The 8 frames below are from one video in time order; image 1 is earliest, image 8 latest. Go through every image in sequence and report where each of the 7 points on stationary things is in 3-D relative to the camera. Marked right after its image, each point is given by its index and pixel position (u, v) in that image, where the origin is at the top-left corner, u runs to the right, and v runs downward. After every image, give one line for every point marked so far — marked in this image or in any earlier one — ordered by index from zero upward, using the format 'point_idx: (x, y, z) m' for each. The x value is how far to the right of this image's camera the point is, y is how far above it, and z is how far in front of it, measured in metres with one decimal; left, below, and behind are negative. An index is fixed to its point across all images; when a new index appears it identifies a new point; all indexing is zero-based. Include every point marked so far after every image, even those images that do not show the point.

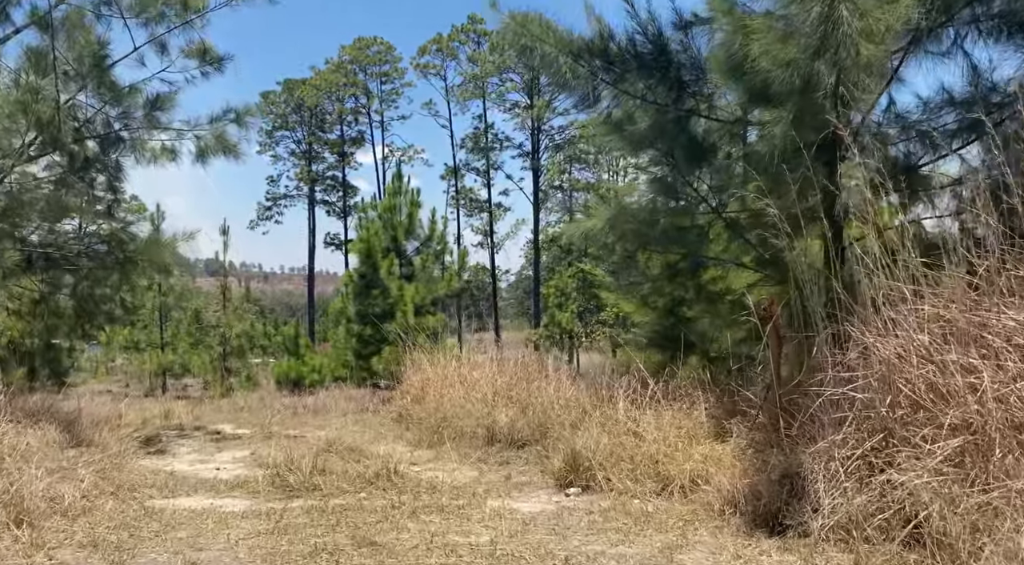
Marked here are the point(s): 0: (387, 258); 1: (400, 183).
0: (-2.2, +0.4, +14.8) m
1: (-2.1, +1.9, +15.3) m
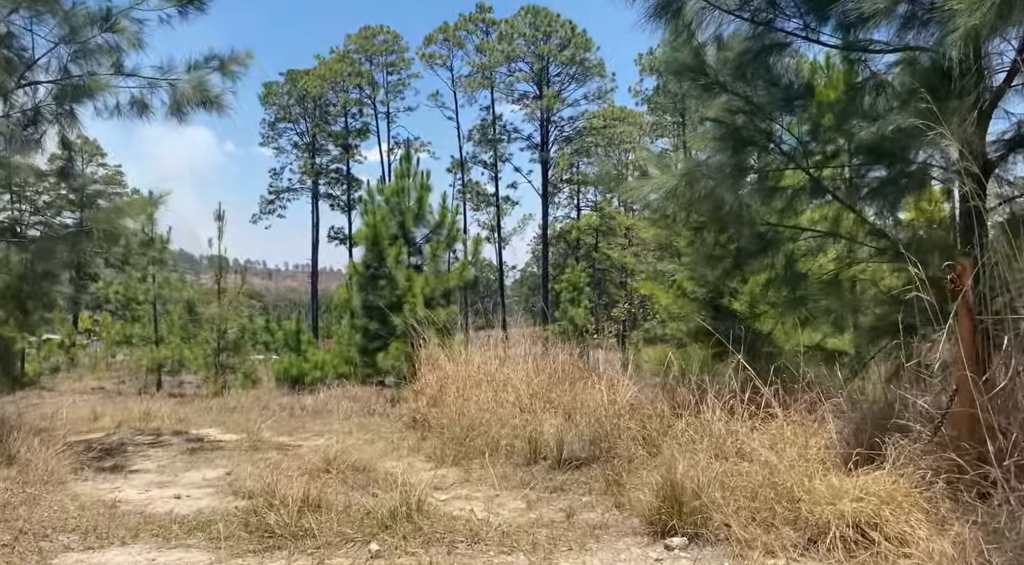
0: (-1.9, +0.6, +13.7) m
1: (-1.8, +2.0, +14.2) m
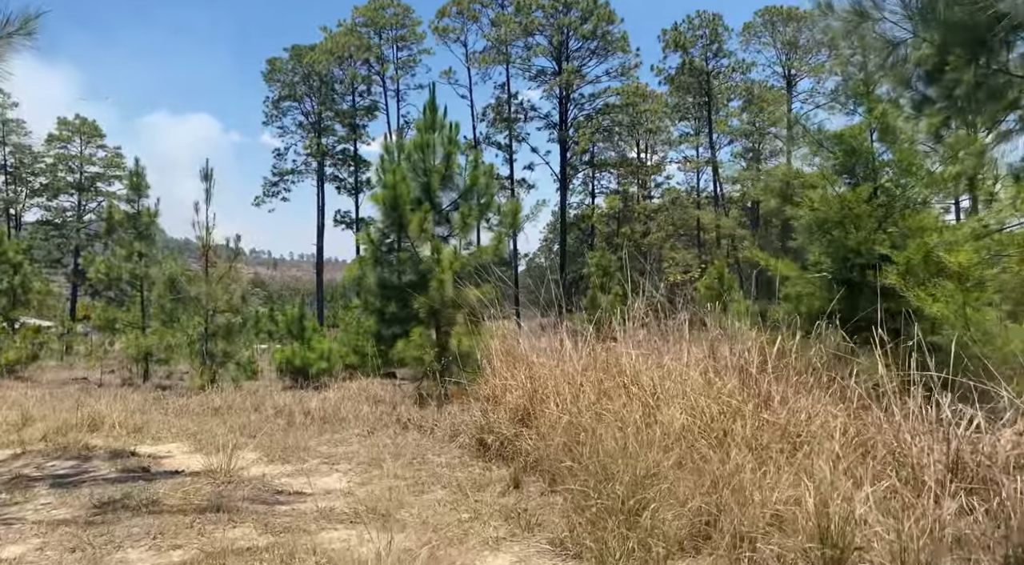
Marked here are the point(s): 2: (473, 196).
0: (-1.3, +1.0, +11.3) m
1: (-1.1, +2.4, +11.9) m
2: (-0.6, +1.2, +11.8) m
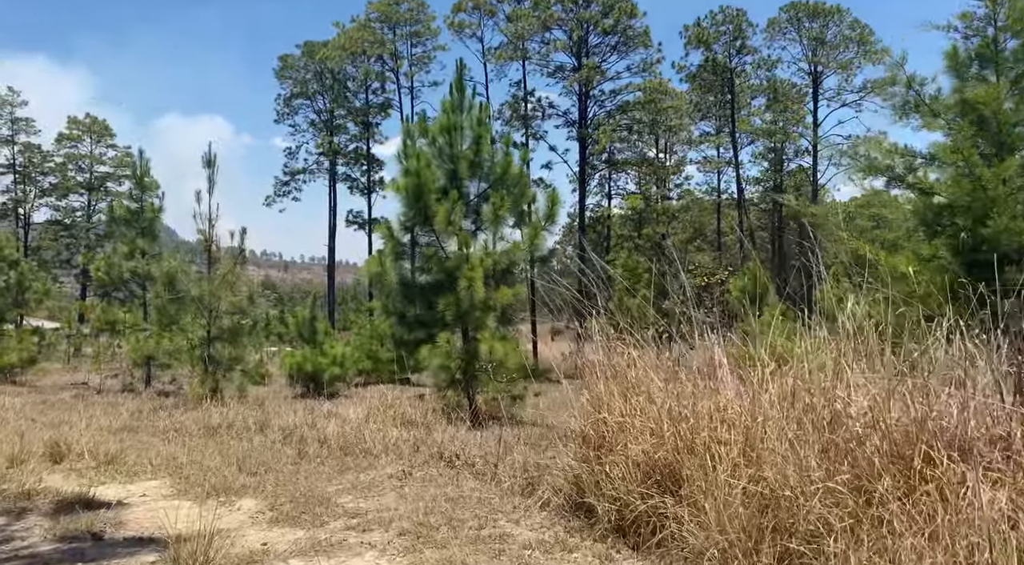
0: (-0.8, +1.0, +10.1) m
1: (-0.6, +2.4, +10.6) m
2: (-0.1, +1.3, +10.5) m
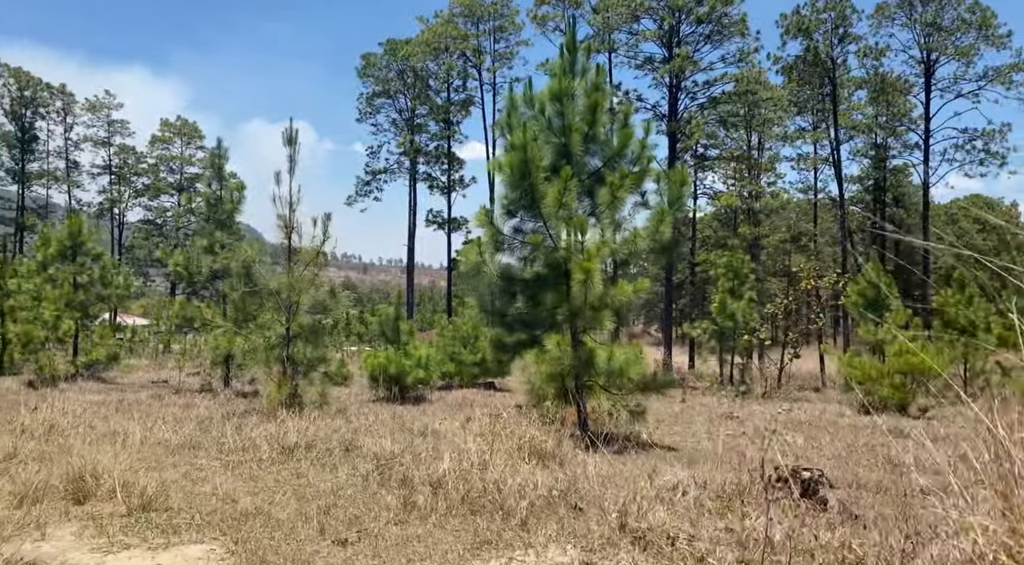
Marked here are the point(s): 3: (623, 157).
0: (+0.5, +1.1, +8.7) m
1: (+0.7, +2.5, +9.2) m
2: (+1.2, +1.3, +9.0) m
3: (+1.2, +1.4, +9.1) m
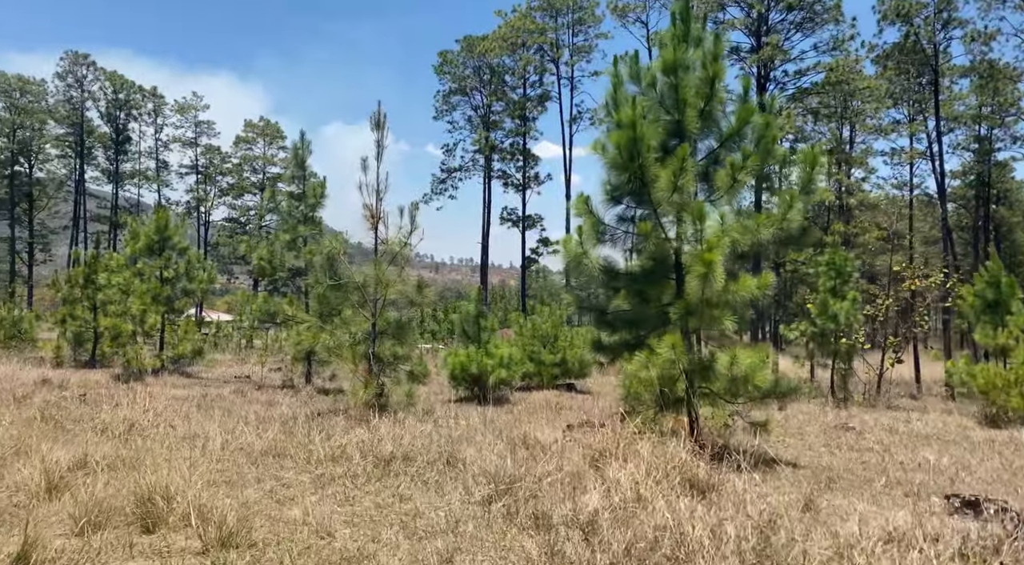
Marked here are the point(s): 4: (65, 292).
0: (+1.5, +1.1, +7.8) m
1: (+1.8, +2.5, +8.3) m
2: (+2.3, +1.4, +8.1) m
3: (+2.3, +1.4, +8.2) m
4: (-9.6, -0.2, +17.7) m
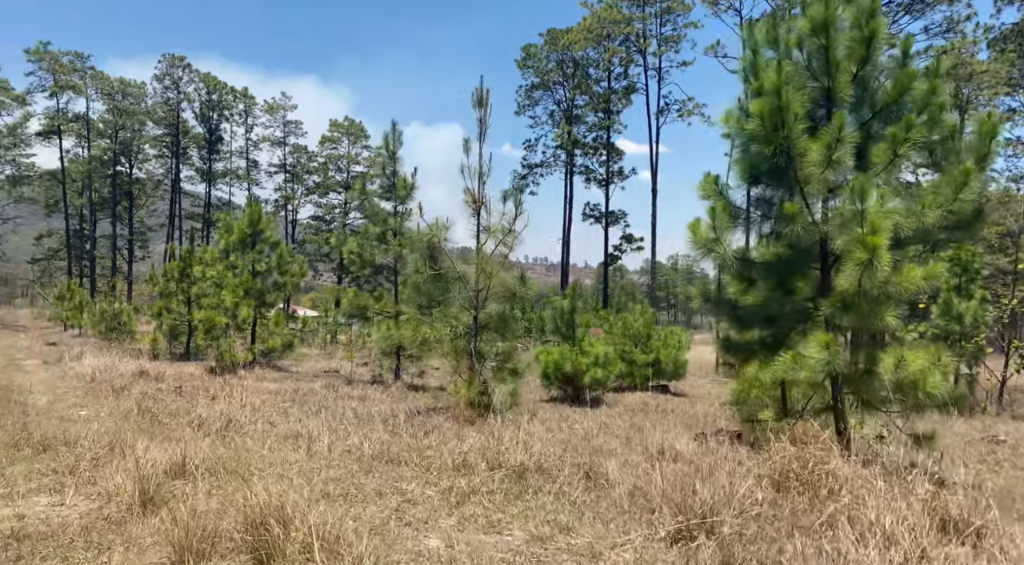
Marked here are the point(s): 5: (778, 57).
0: (+2.6, +1.2, +6.9) m
1: (+2.9, +2.6, +7.3) m
2: (+3.4, +1.4, +7.1) m
3: (+3.4, +1.5, +7.2) m
4: (-7.5, -0.1, +17.7) m
5: (+2.3, +2.0, +7.2) m
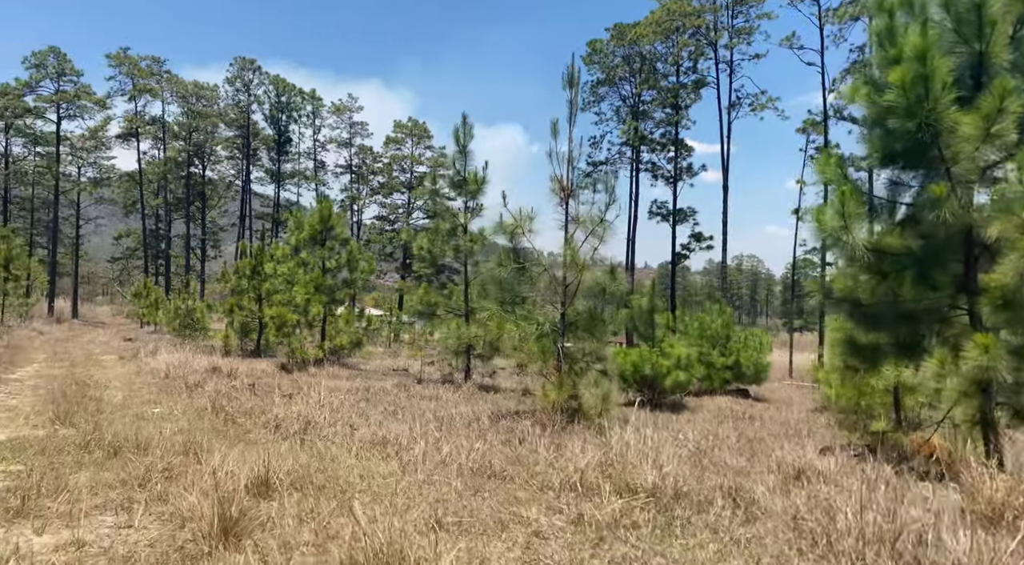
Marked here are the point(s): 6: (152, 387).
0: (+3.3, +1.2, +6.0) m
1: (+3.7, +2.7, +6.4) m
2: (+4.2, +1.5, +6.2) m
3: (+4.2, +1.5, +6.3) m
4: (-5.9, 0.0, +17.6) m
5: (+3.2, +2.0, +6.4) m
6: (-5.2, -1.5, +11.8) m
